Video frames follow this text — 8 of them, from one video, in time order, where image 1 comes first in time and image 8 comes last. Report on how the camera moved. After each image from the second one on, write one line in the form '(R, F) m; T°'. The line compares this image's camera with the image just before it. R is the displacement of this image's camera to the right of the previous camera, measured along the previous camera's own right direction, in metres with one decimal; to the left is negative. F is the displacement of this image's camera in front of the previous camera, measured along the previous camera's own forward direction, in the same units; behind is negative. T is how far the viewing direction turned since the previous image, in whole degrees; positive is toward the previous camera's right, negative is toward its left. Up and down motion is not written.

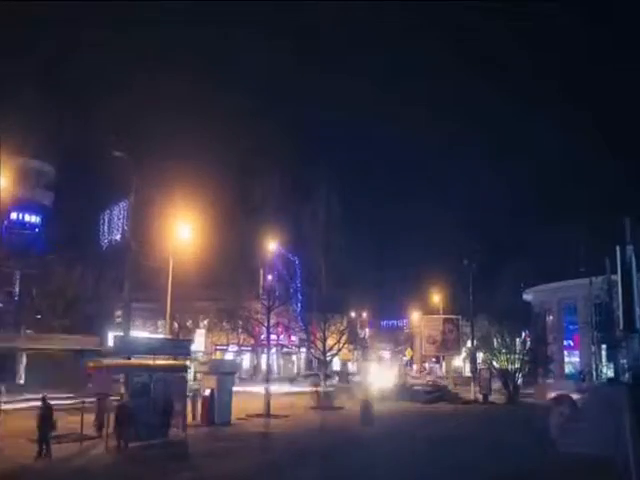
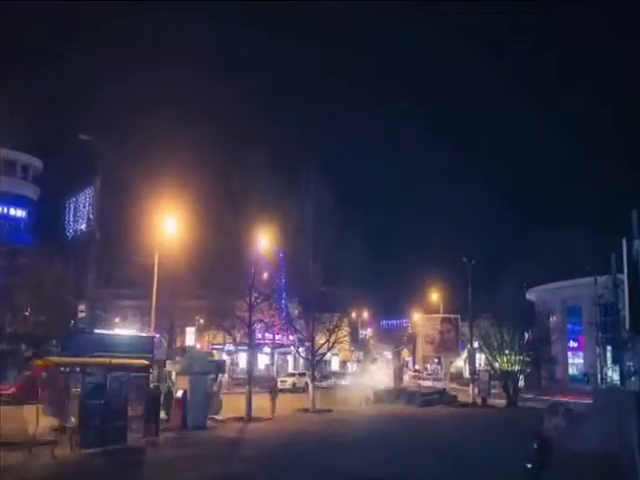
(+0.7, +1.9) m; 0°
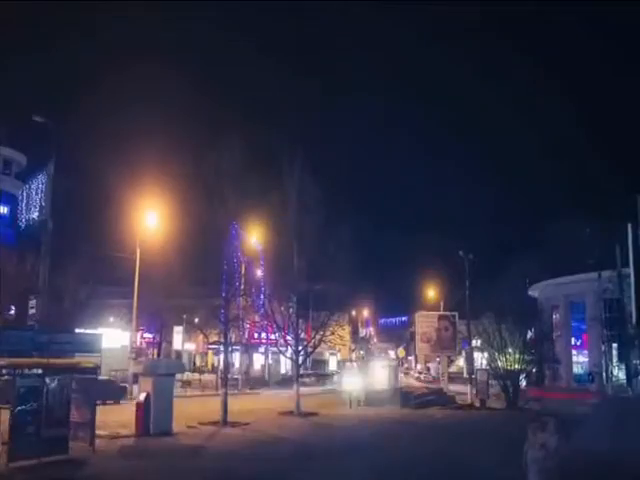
(+0.9, +2.0) m; -1°
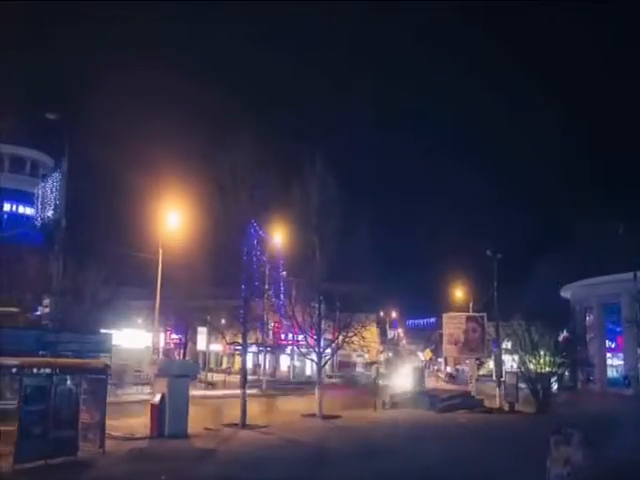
(+0.3, +0.6) m; -2°
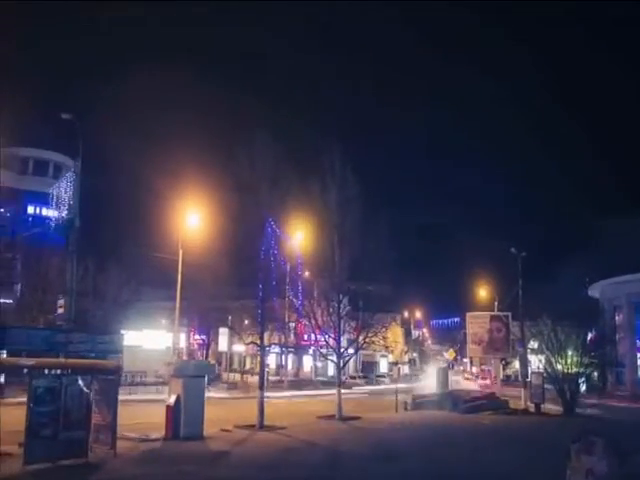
(+0.2, +0.4) m; -2°
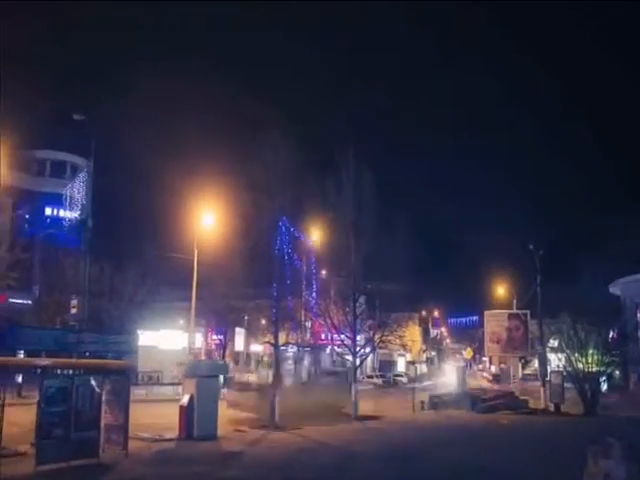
(+0.1, +0.2) m; -1°
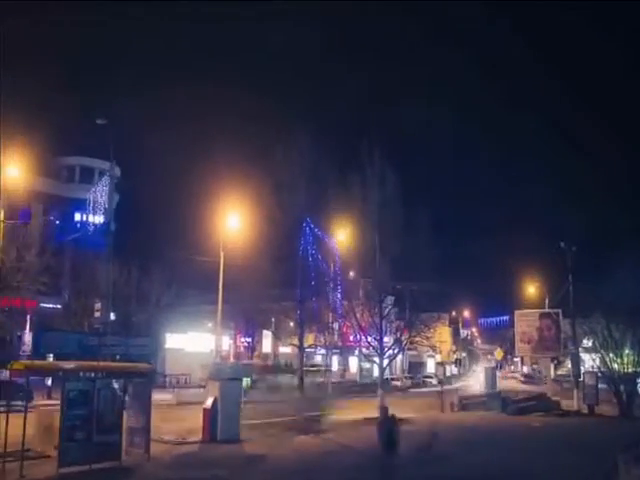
(+0.2, +0.2) m; -2°
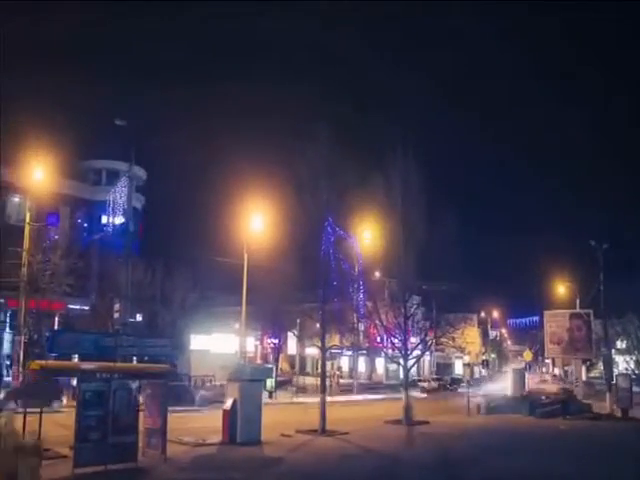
(+0.2, +0.3) m; -2°
